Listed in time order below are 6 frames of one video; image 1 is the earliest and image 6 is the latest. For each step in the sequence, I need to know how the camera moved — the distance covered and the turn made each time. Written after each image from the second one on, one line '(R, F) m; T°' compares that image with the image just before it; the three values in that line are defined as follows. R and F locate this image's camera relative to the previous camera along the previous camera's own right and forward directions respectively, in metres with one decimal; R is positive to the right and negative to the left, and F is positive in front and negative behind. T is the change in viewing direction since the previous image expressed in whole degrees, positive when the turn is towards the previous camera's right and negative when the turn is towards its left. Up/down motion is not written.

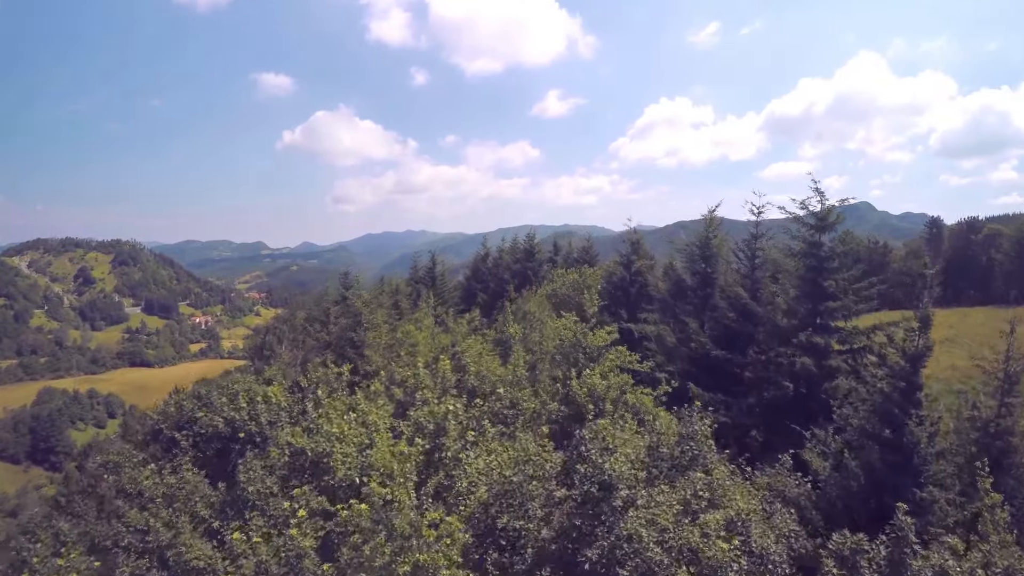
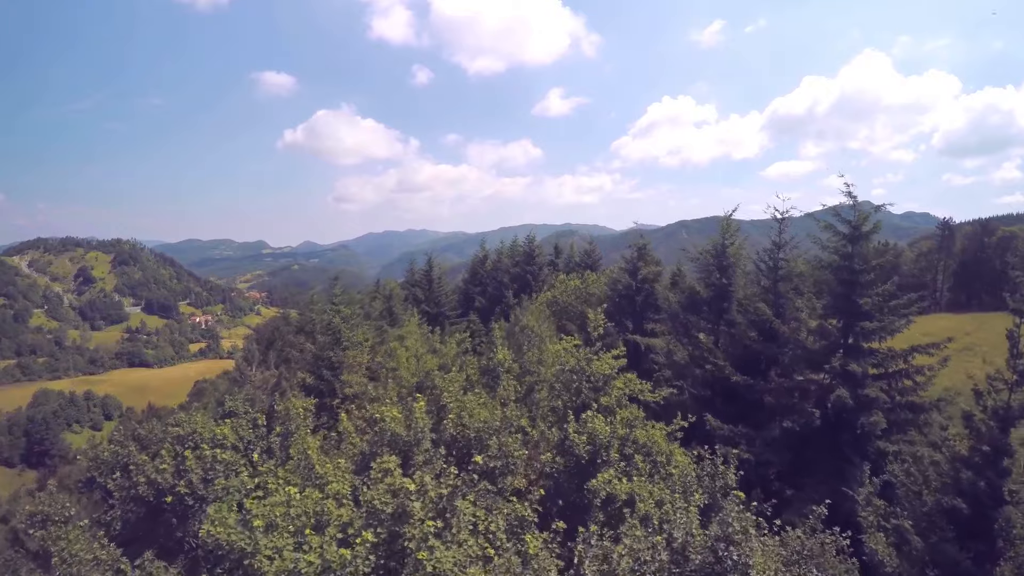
(+0.3, +3.0) m; 0°
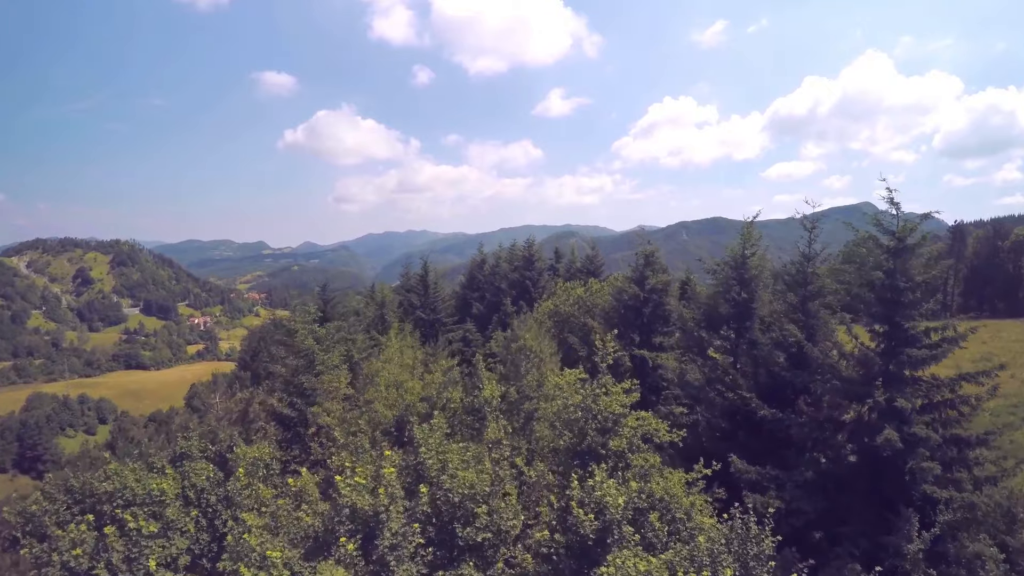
(+0.2, +3.0) m; 0°
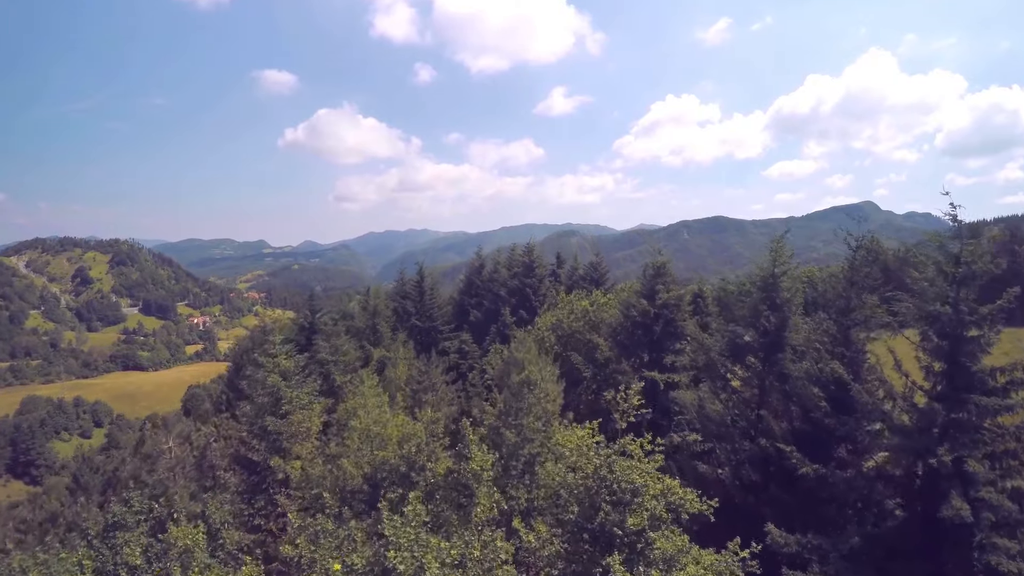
(+0.2, +3.2) m; 0°
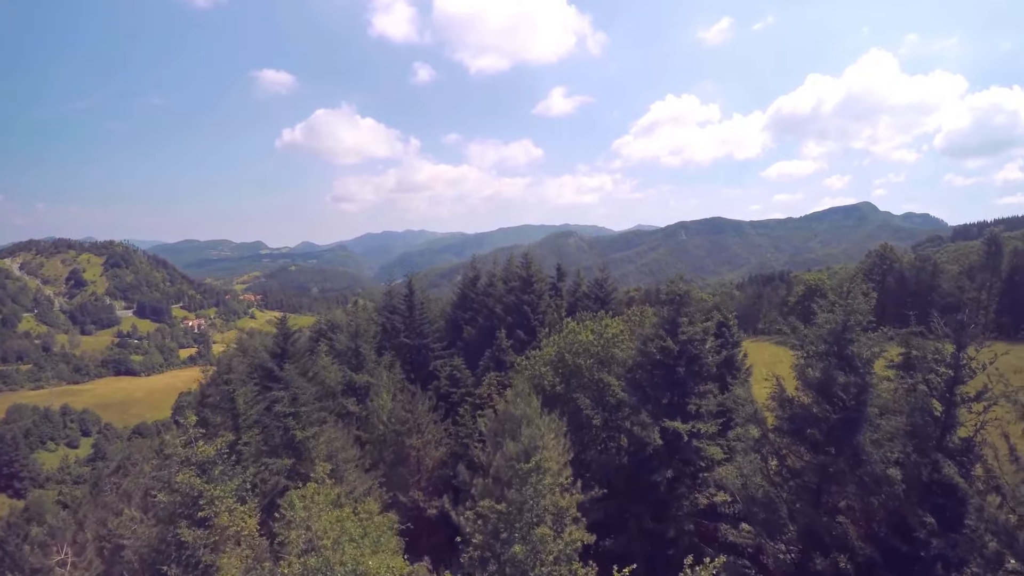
(+0.1, +5.3) m; 0°
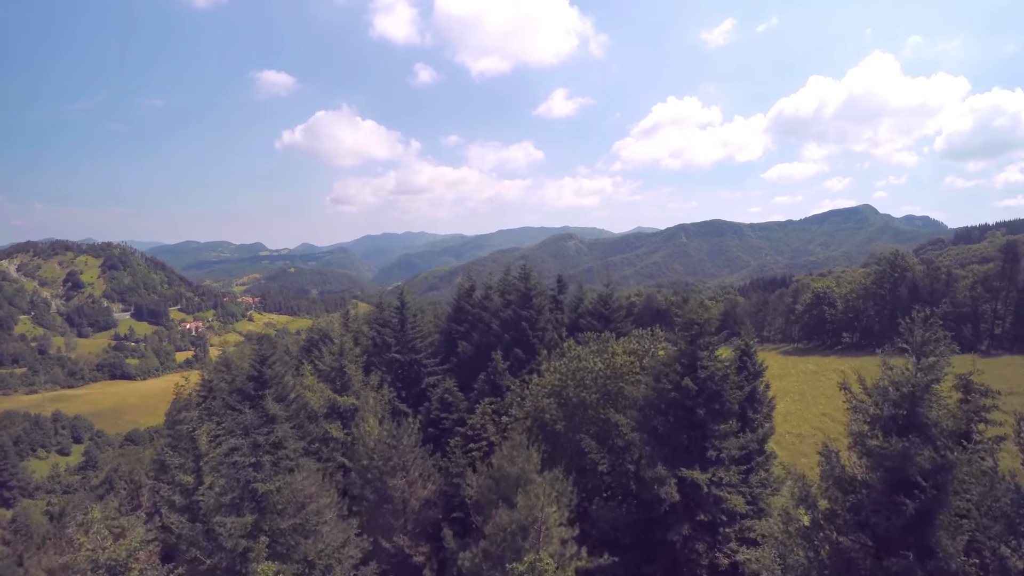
(+0.3, +3.7) m; 0°
